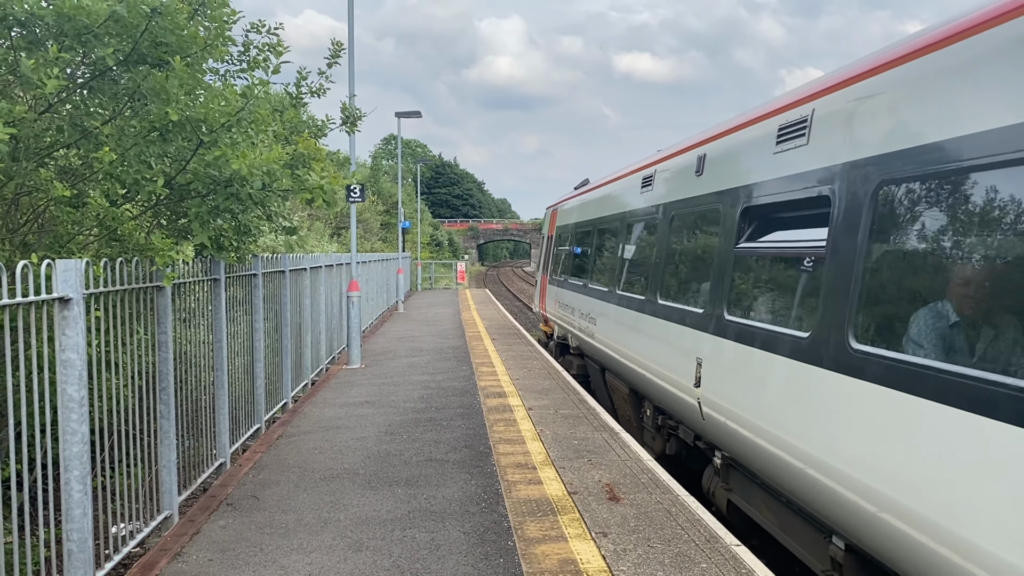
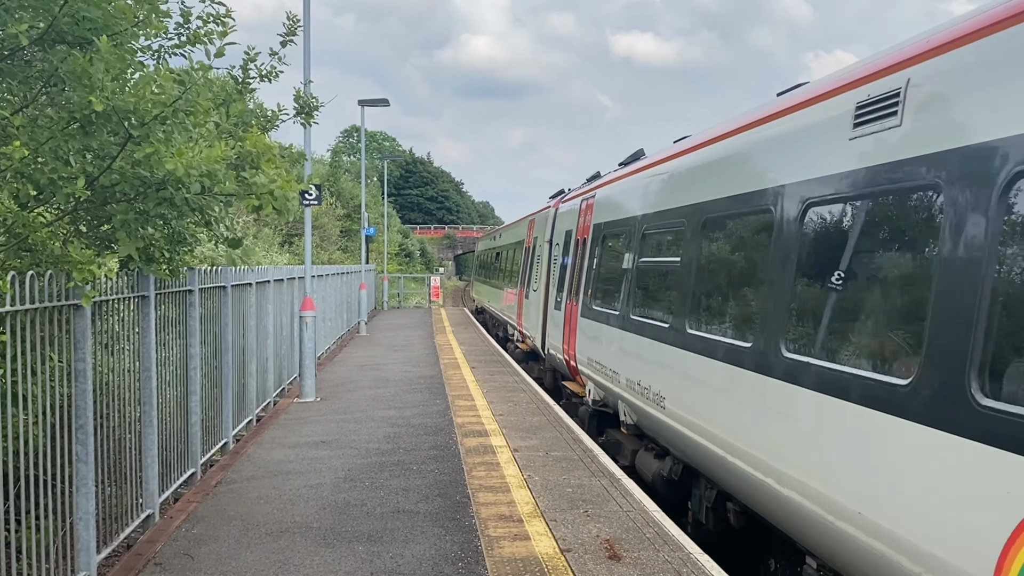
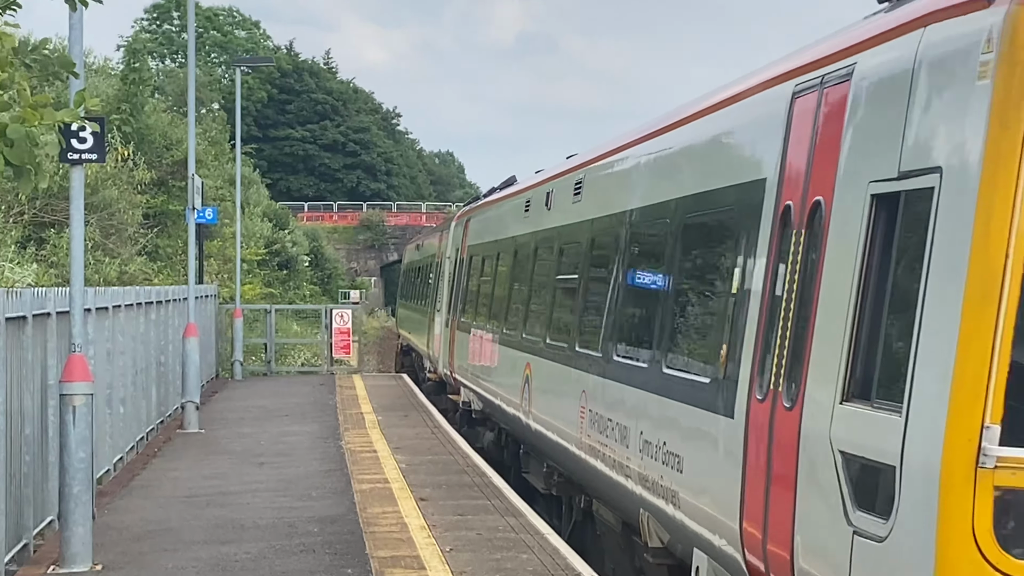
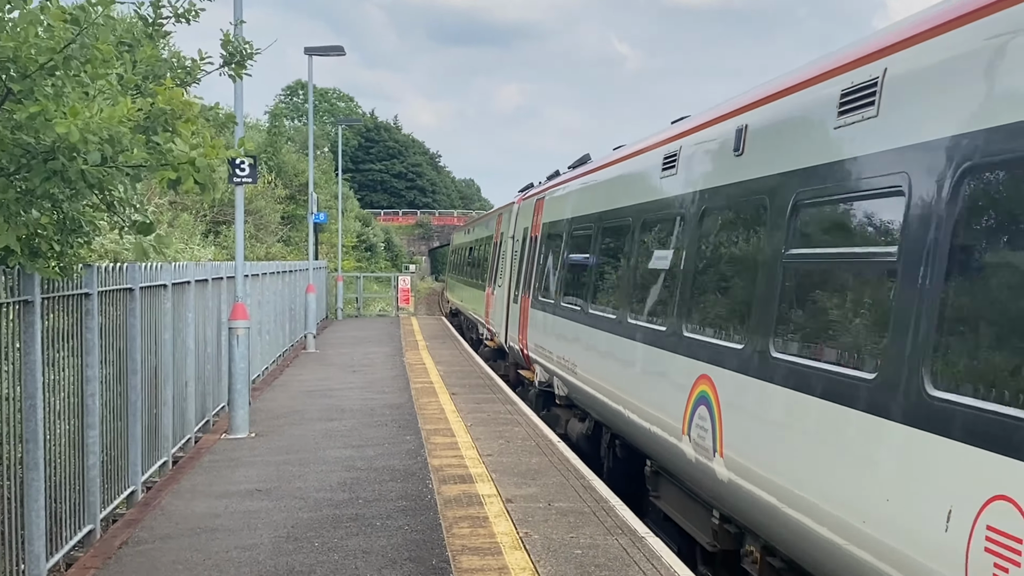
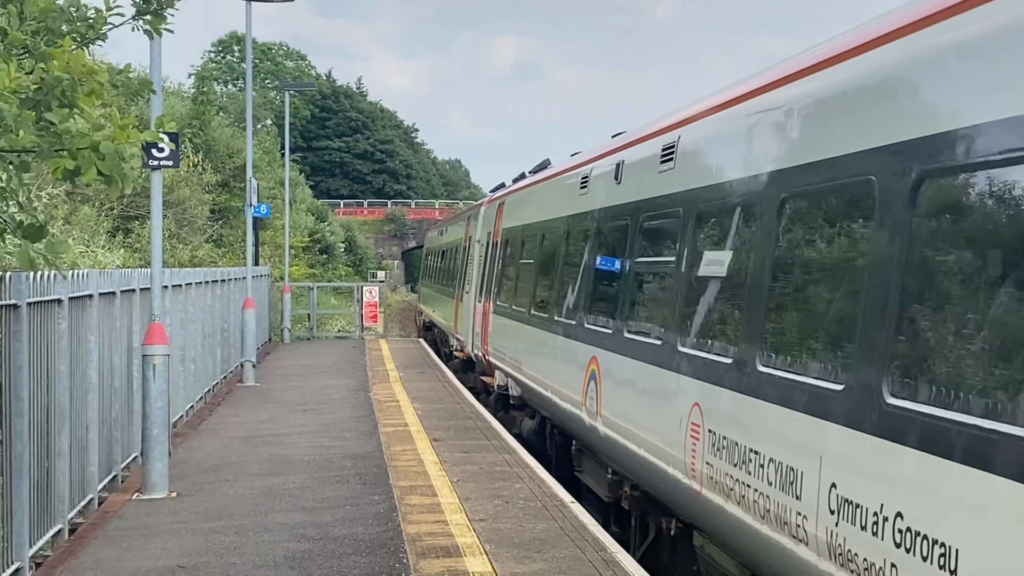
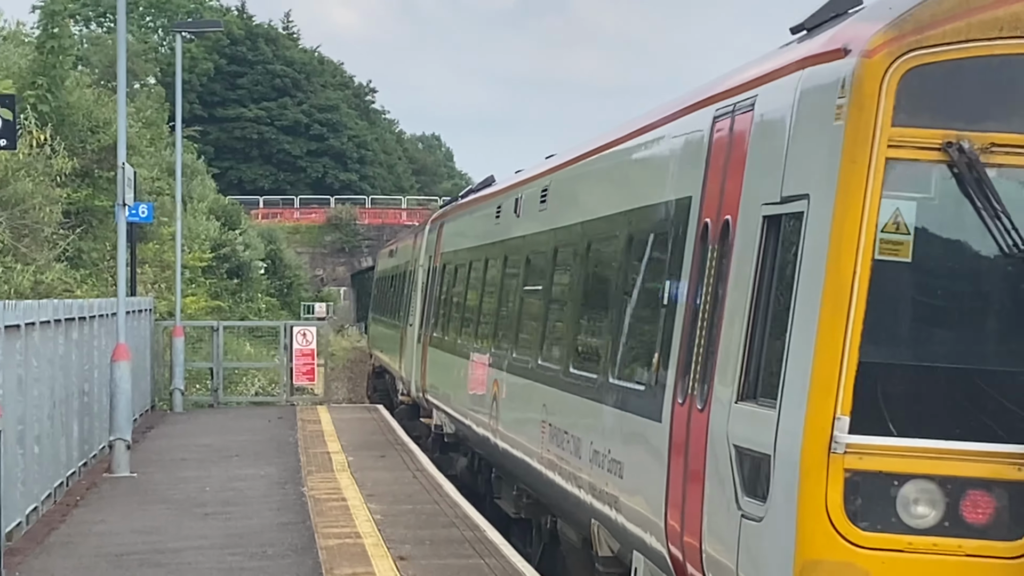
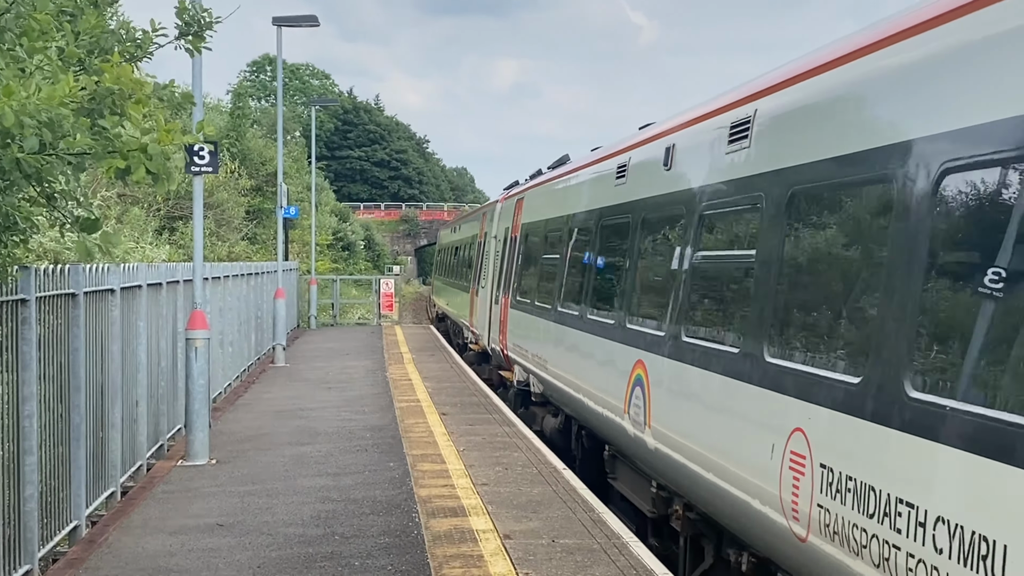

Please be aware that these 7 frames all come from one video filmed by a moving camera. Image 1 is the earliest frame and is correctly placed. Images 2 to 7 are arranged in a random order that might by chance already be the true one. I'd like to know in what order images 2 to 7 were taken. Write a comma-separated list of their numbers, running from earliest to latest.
2, 4, 7, 5, 3, 6
